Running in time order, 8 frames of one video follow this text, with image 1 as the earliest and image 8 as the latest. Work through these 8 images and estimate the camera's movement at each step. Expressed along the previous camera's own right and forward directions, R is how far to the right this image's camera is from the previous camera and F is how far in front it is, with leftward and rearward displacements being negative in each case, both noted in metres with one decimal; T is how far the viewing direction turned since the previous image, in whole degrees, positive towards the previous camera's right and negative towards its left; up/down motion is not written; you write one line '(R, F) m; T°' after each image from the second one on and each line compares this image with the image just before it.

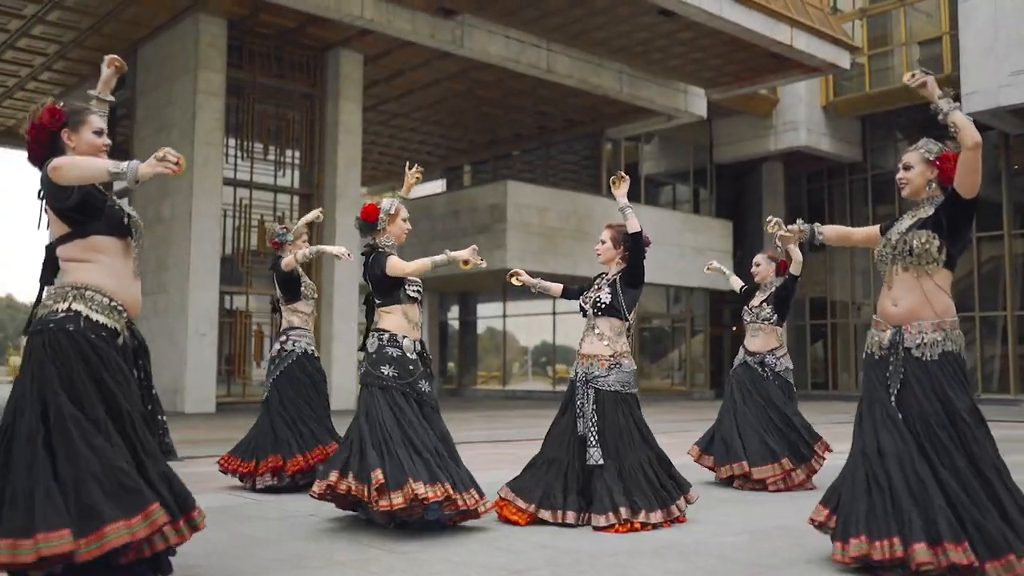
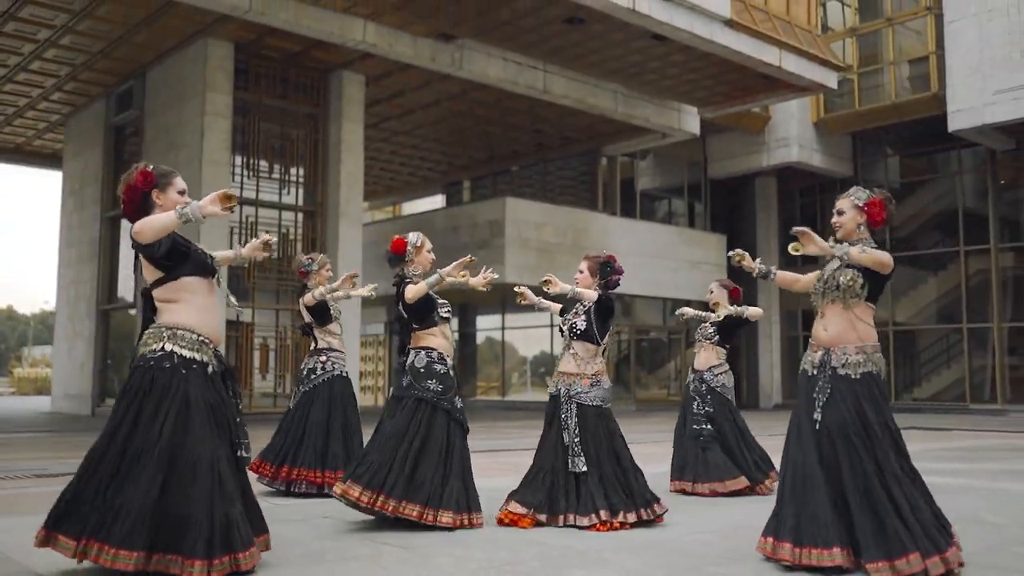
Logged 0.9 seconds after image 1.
(0.0, -0.5) m; 0°
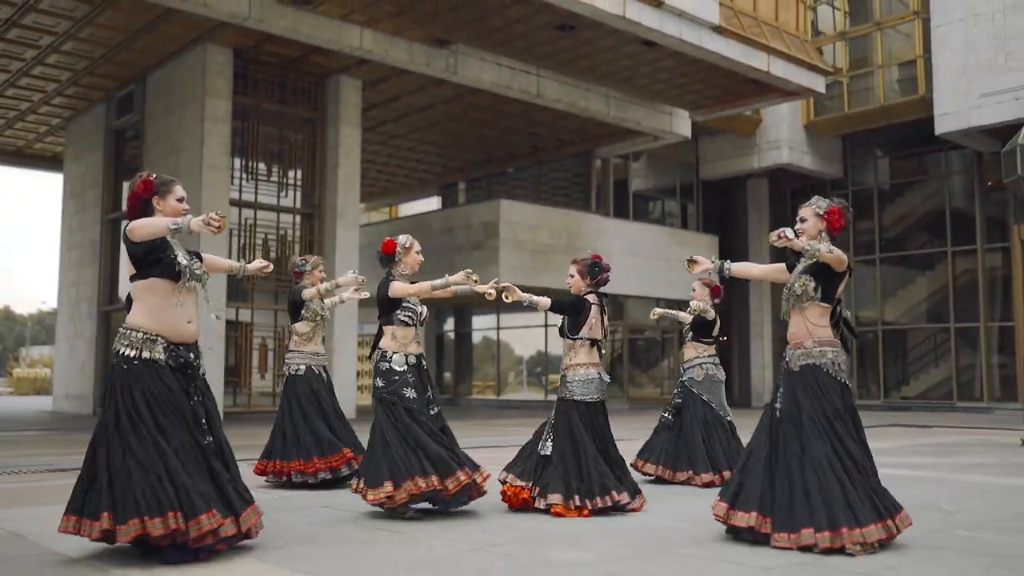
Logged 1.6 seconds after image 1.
(+0.1, -0.3) m; 0°
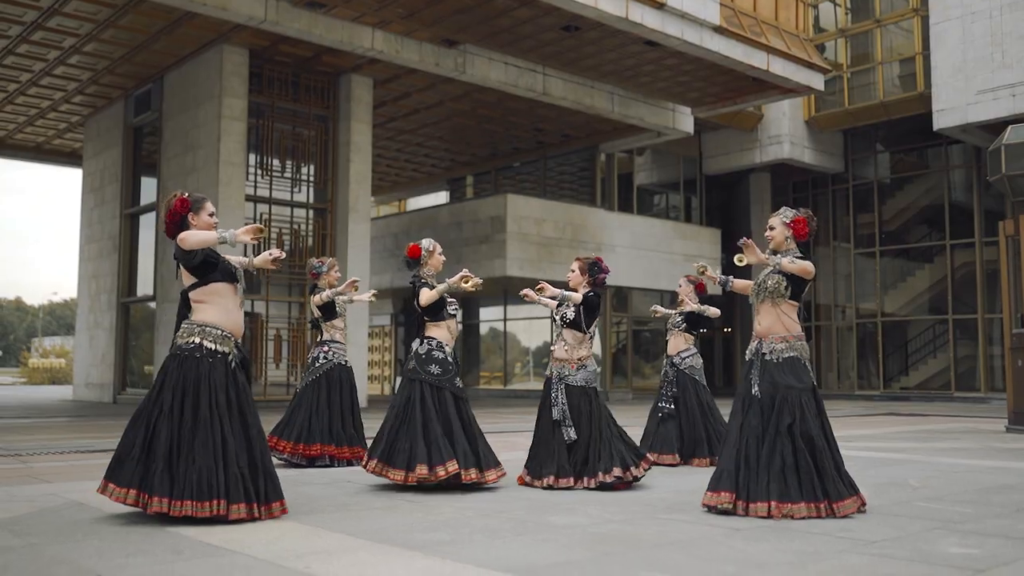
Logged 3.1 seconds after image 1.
(0.0, -0.5) m; 0°
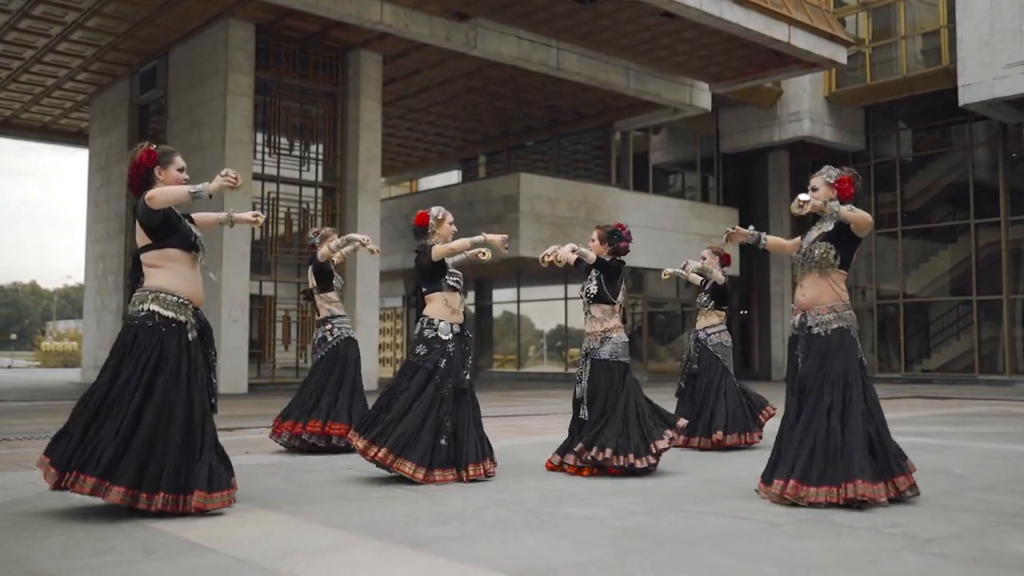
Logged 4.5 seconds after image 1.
(0.0, +0.4) m; -1°
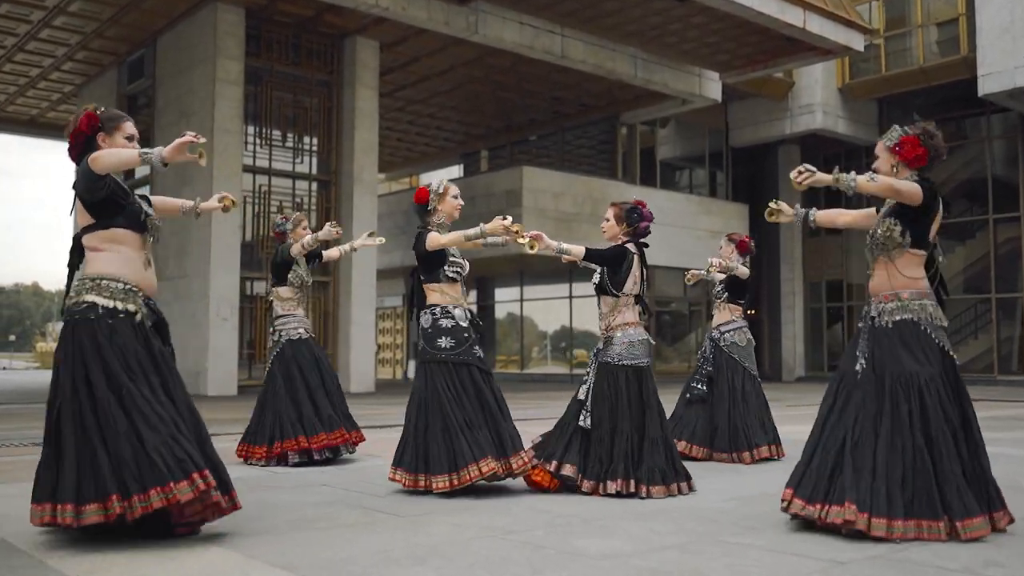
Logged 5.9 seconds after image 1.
(0.0, +0.7) m; 0°
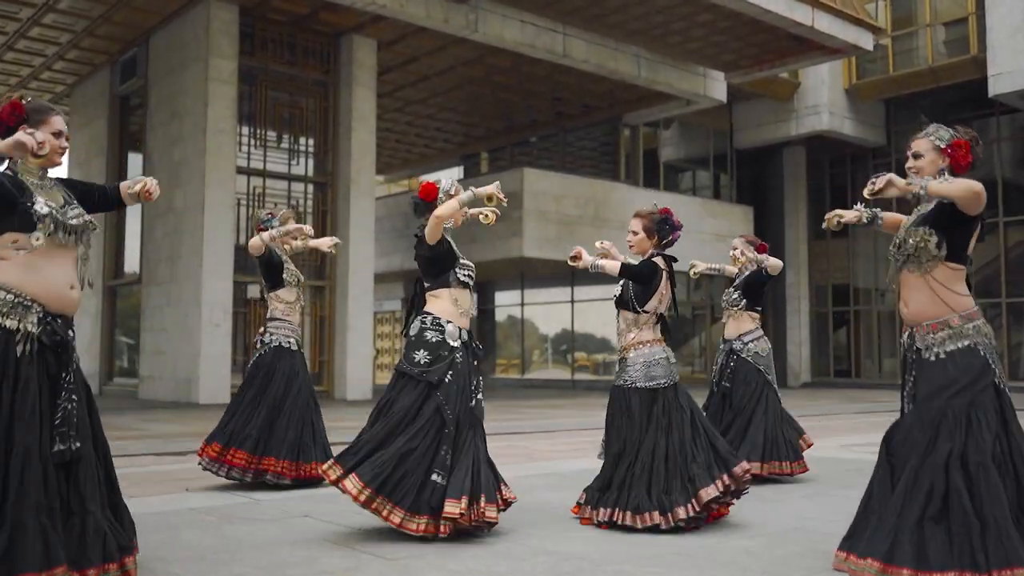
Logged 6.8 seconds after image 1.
(0.0, +0.4) m; 0°
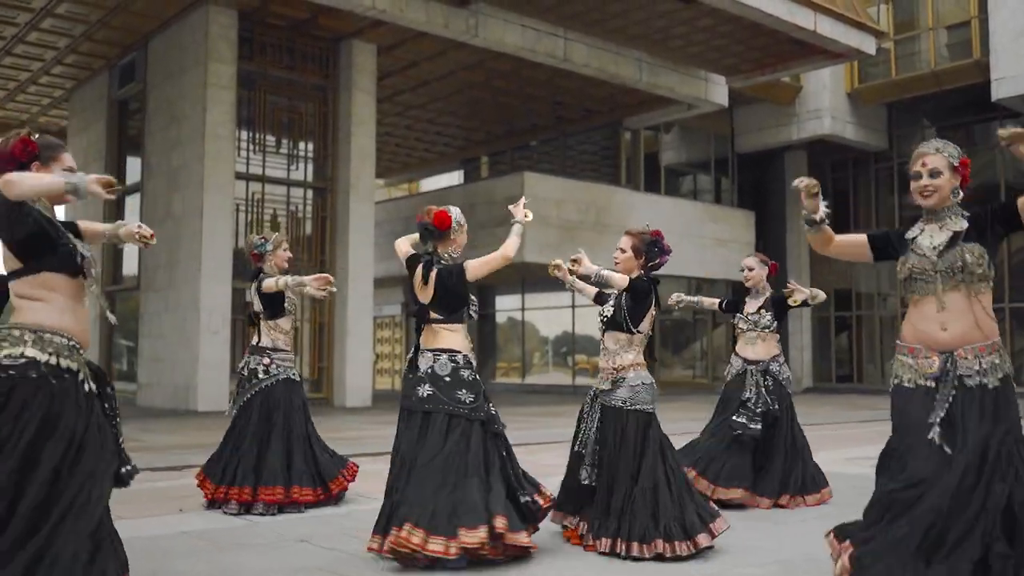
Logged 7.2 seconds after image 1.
(0.0, +0.1) m; 0°
